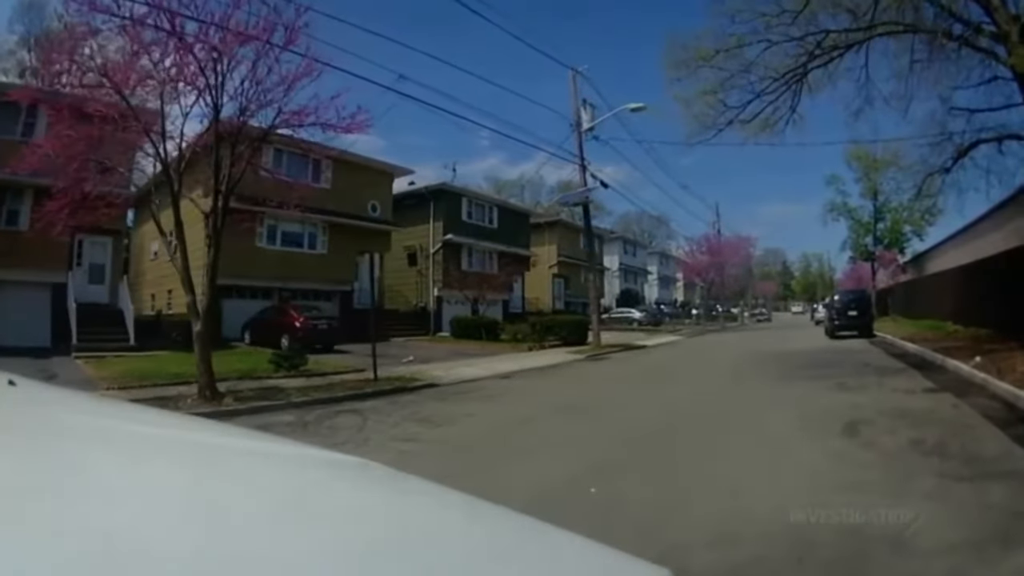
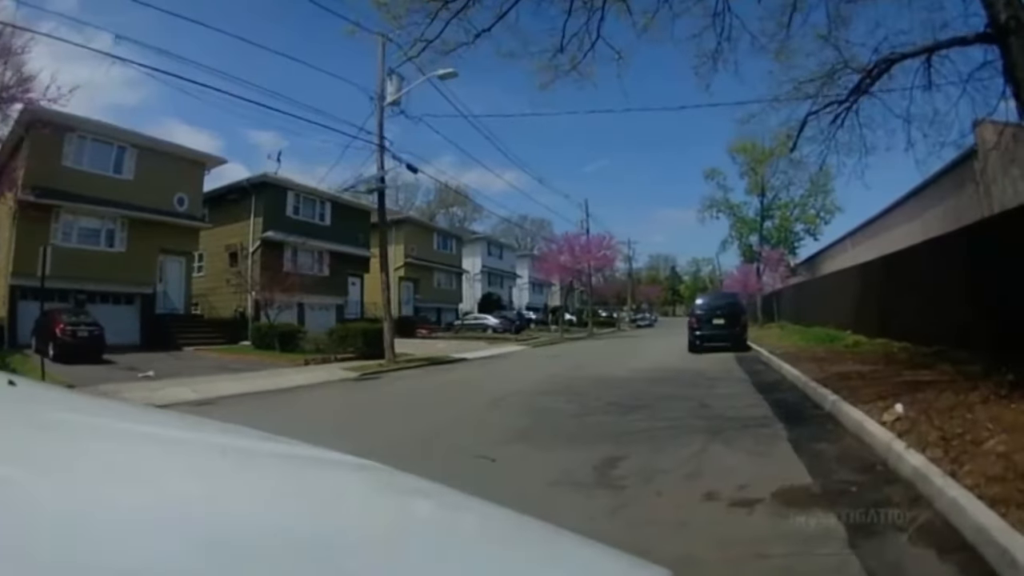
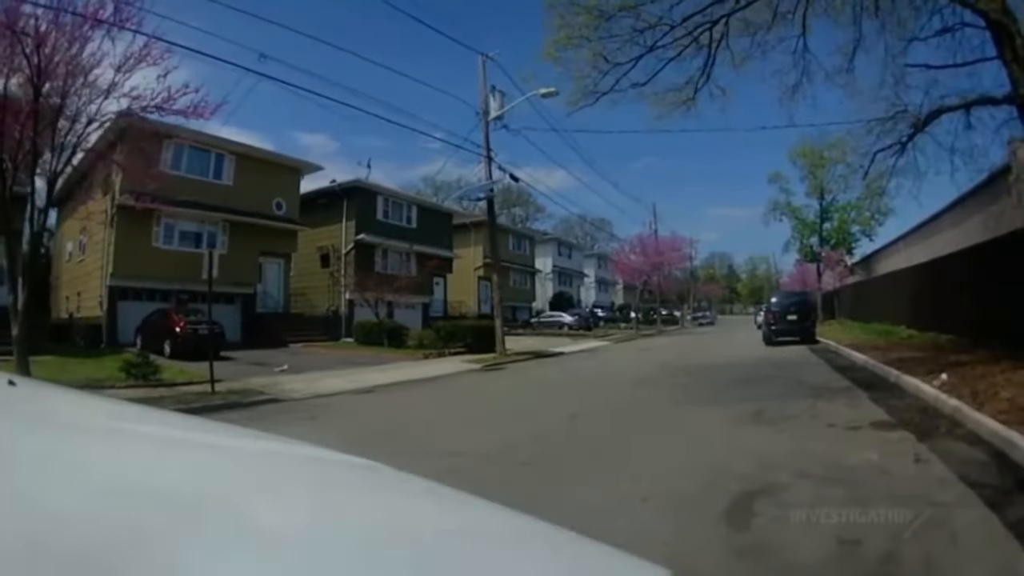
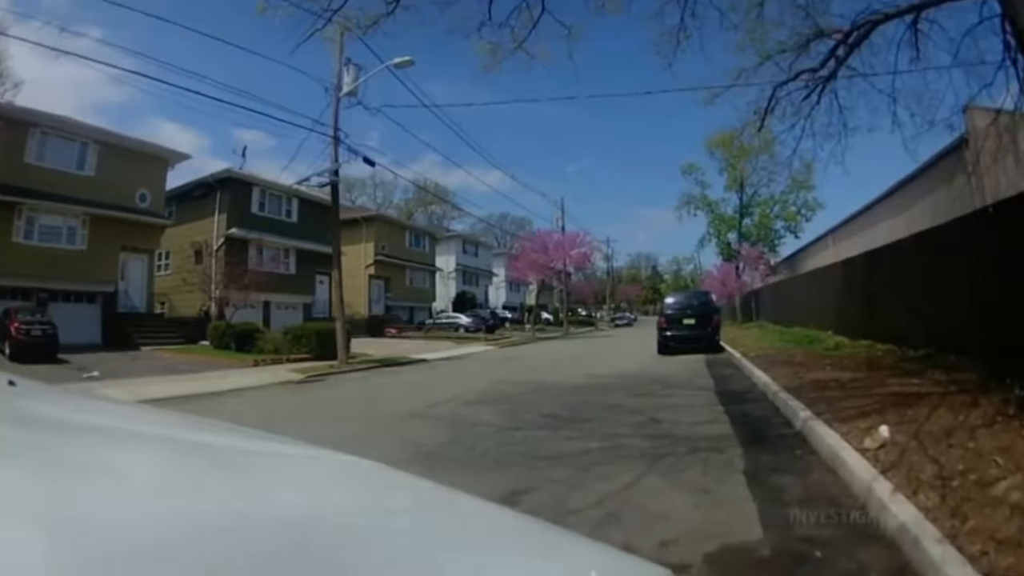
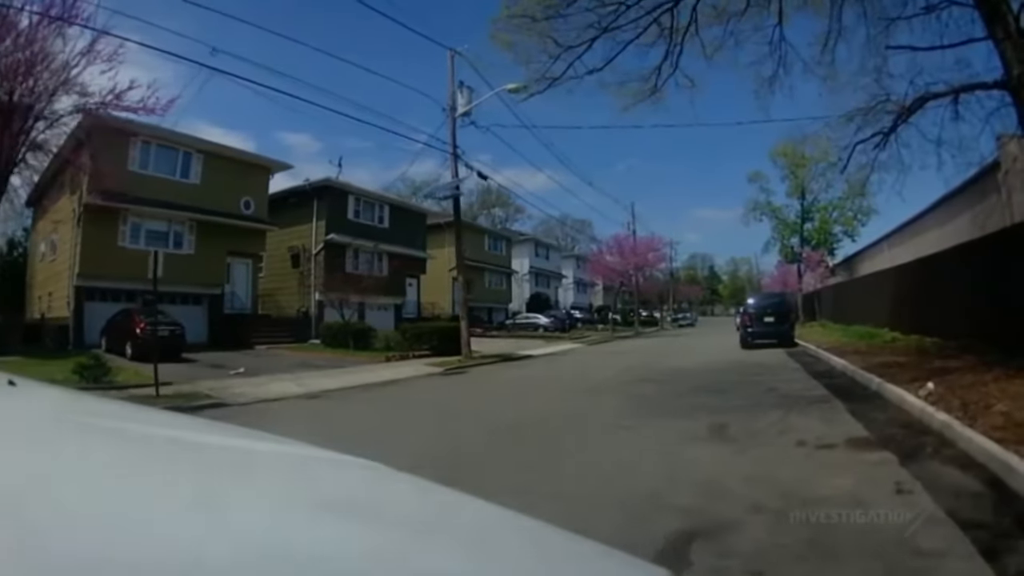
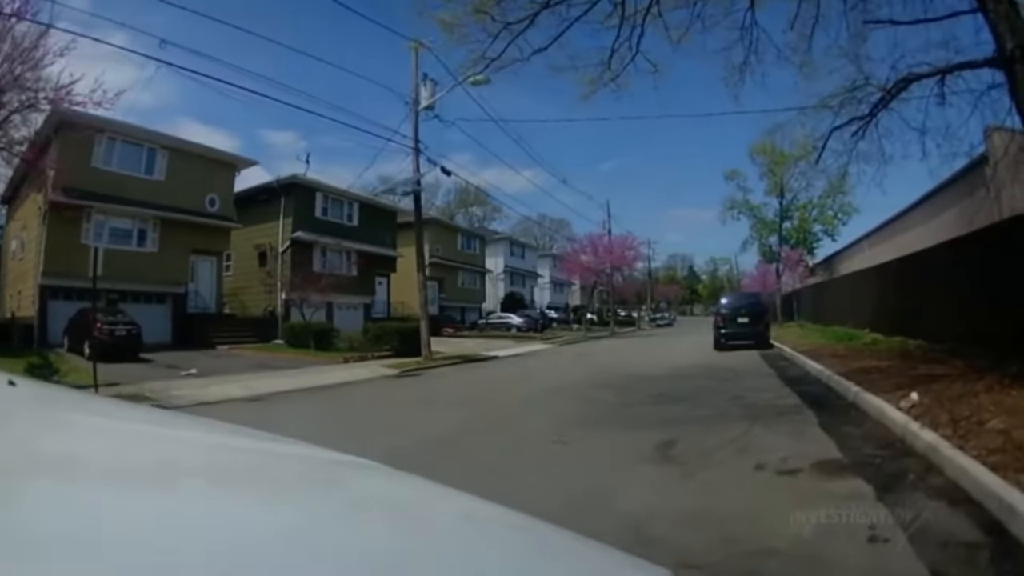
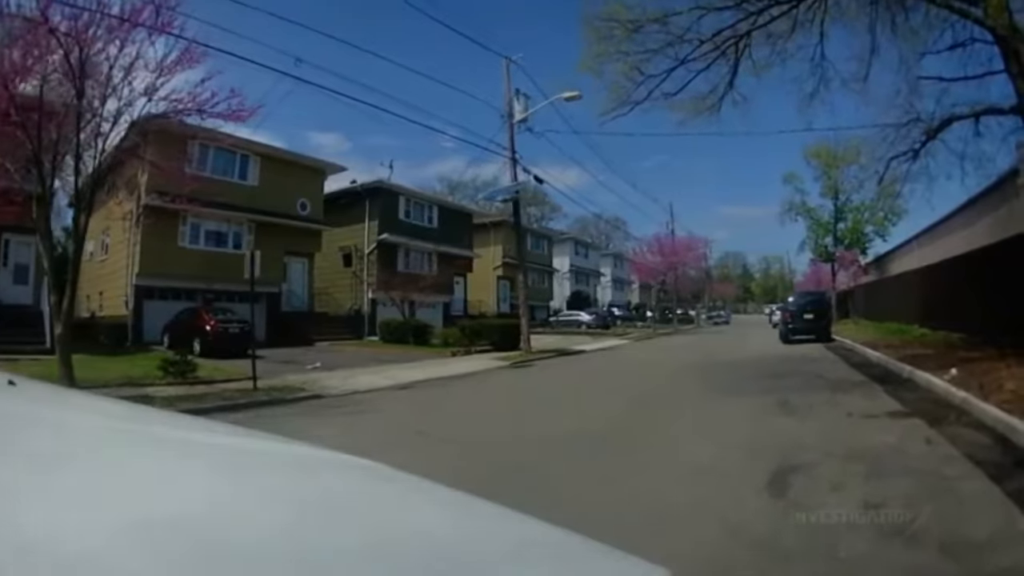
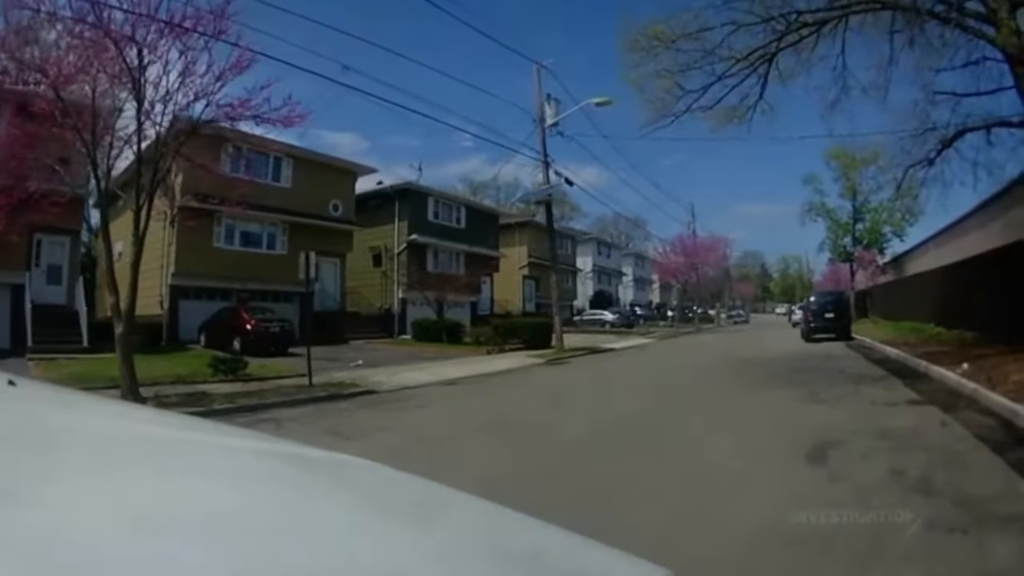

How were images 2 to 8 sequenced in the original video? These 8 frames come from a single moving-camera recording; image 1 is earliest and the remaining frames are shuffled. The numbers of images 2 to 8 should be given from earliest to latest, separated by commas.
8, 7, 3, 5, 6, 2, 4
